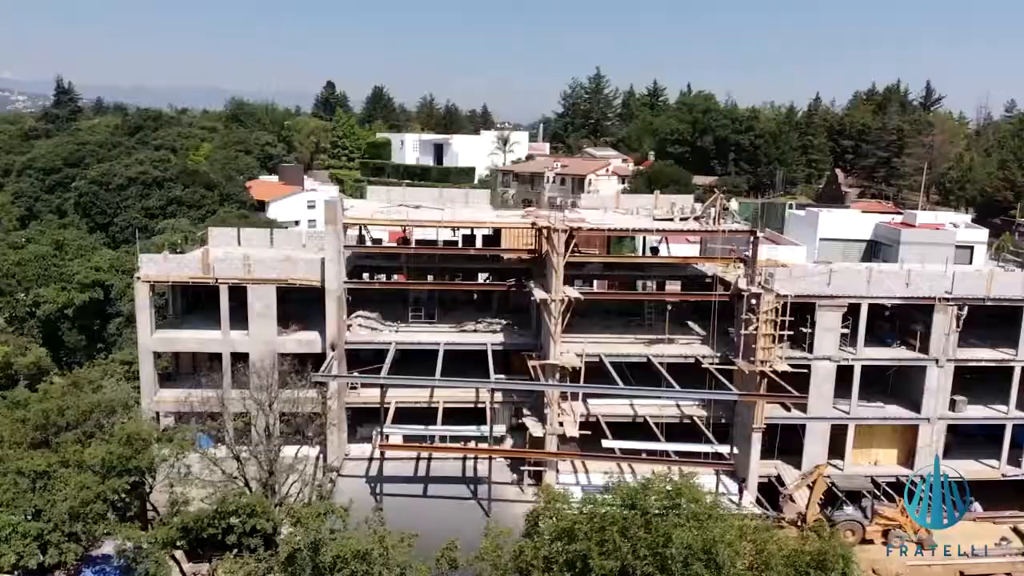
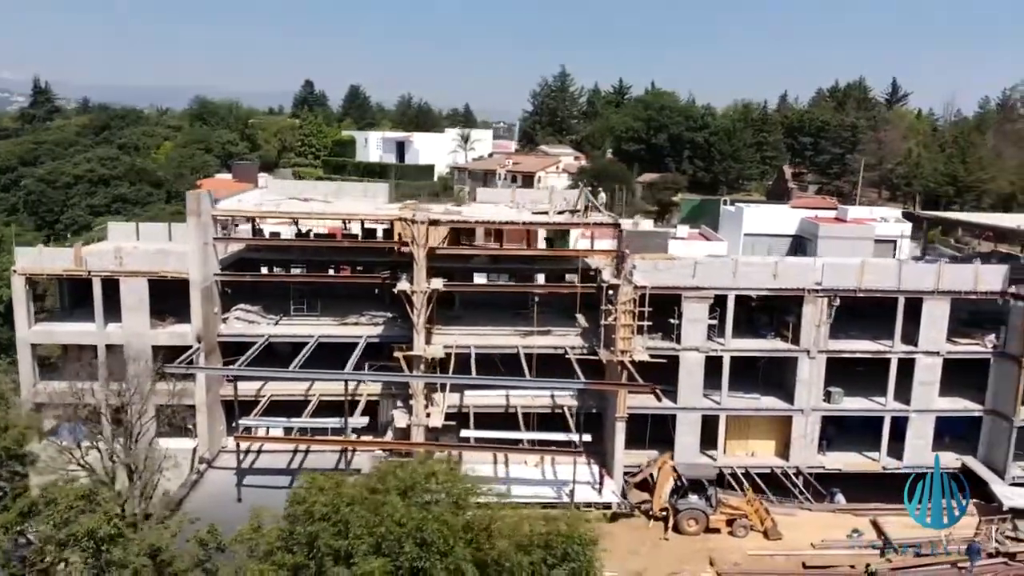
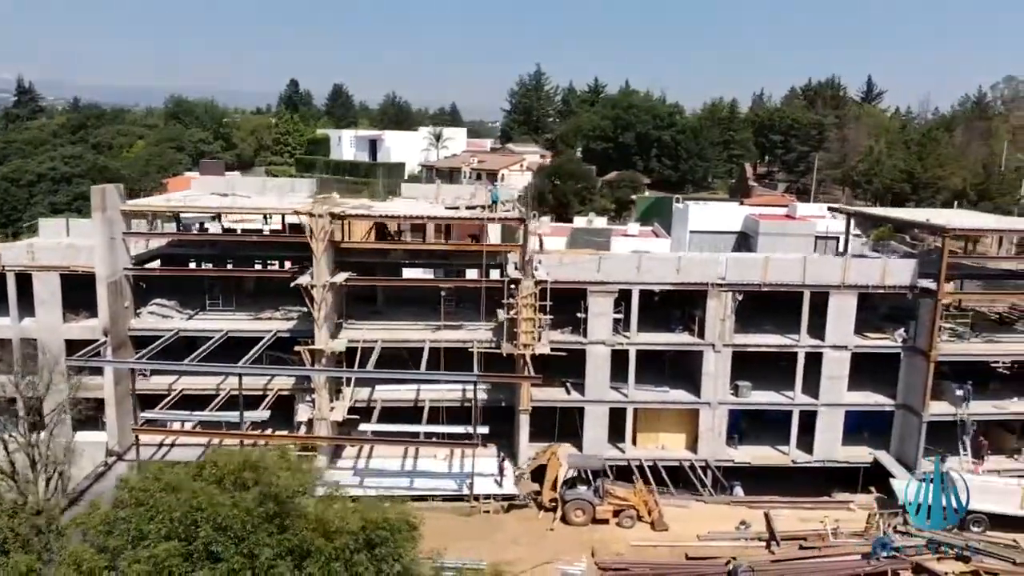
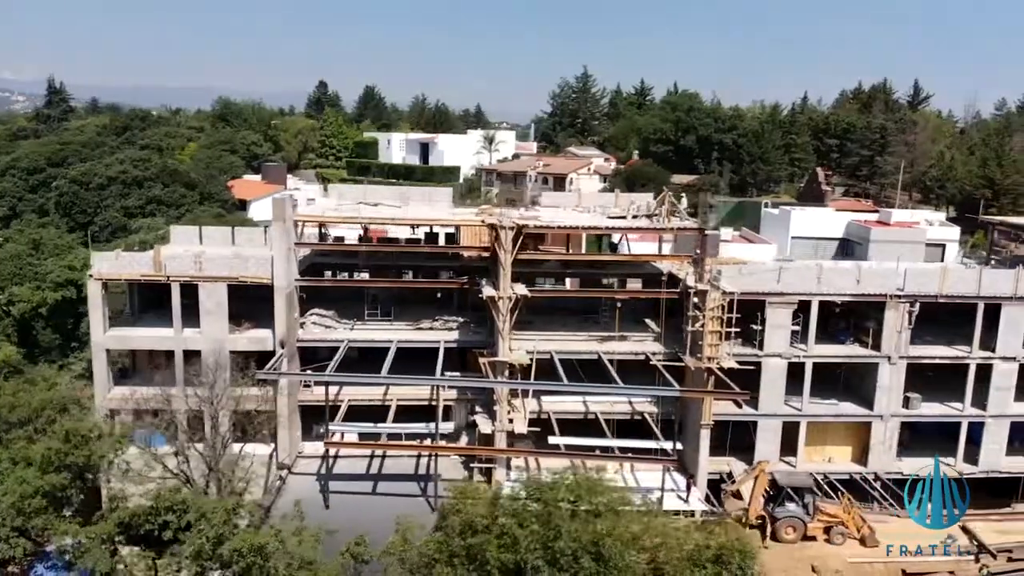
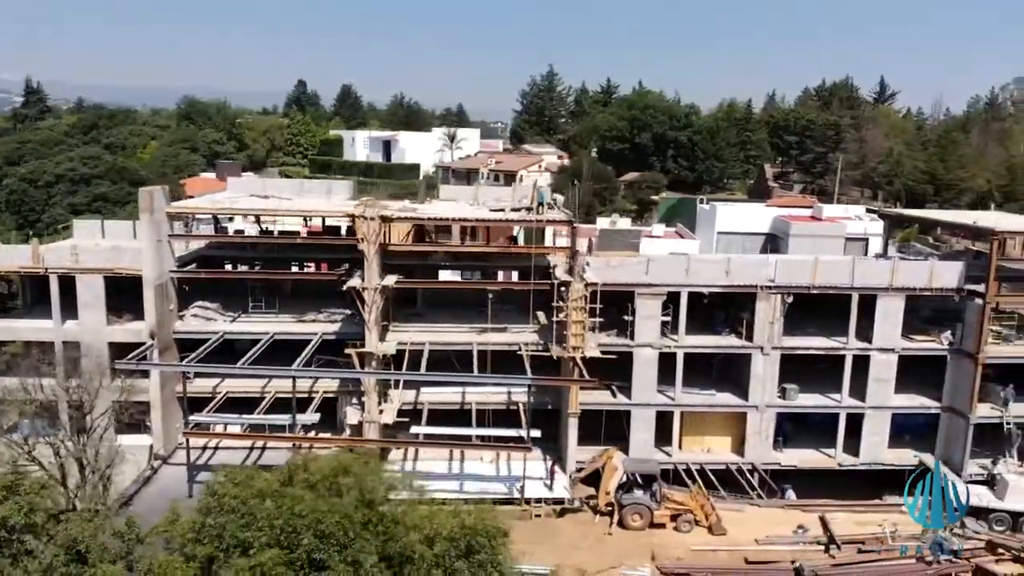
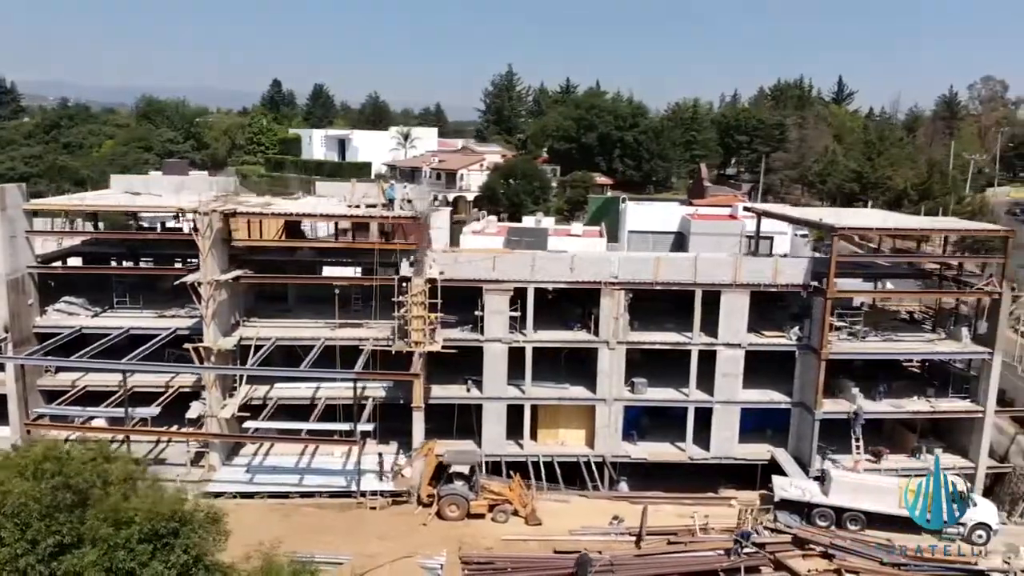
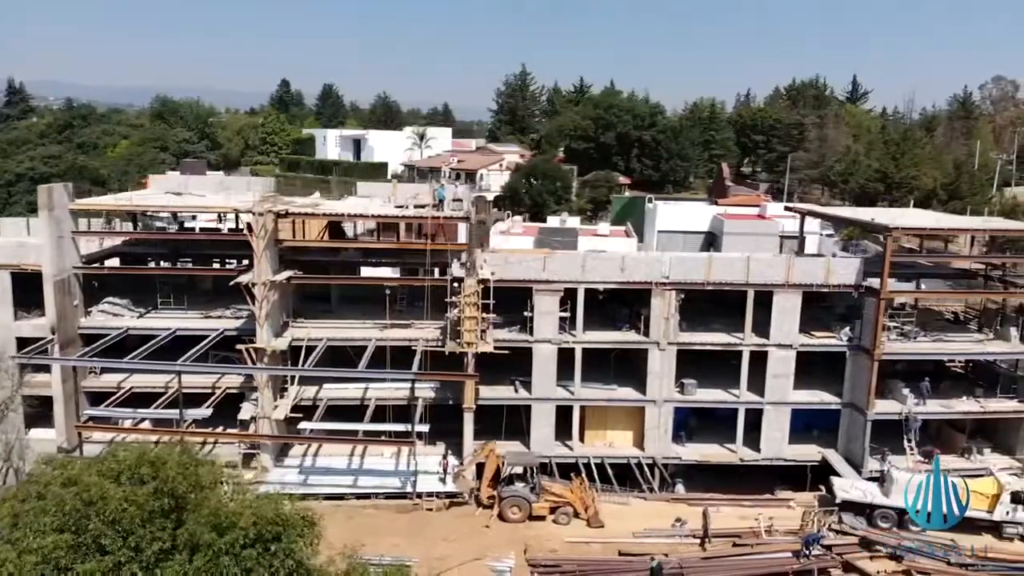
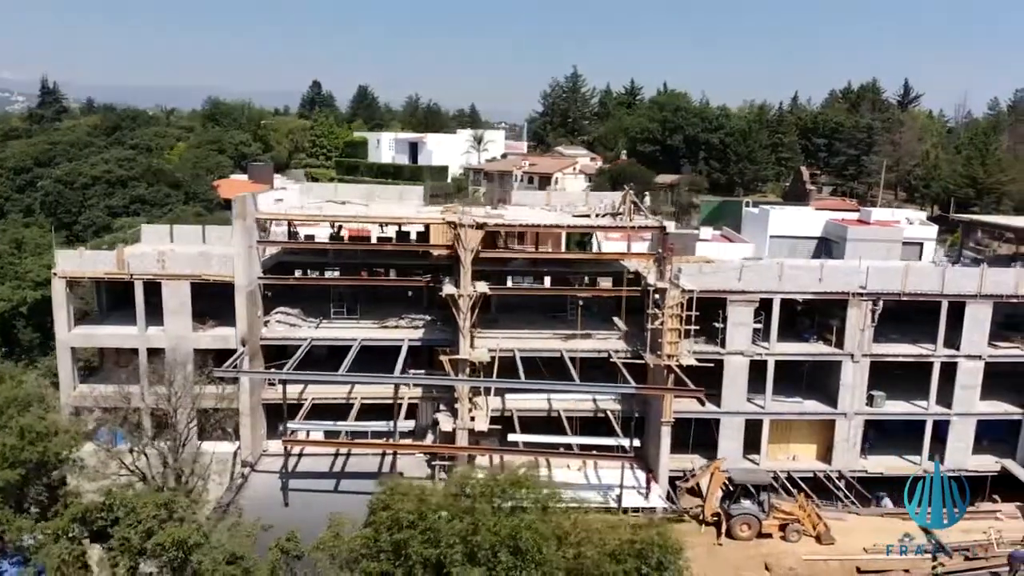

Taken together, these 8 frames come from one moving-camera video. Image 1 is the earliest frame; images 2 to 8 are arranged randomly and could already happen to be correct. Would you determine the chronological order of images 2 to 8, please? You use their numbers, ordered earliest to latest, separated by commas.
4, 8, 2, 5, 3, 7, 6
